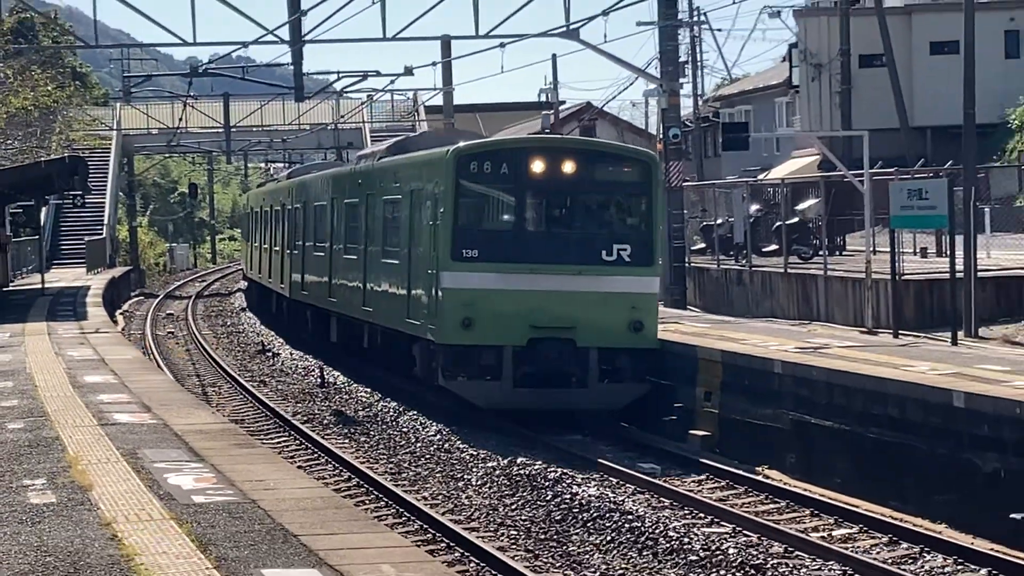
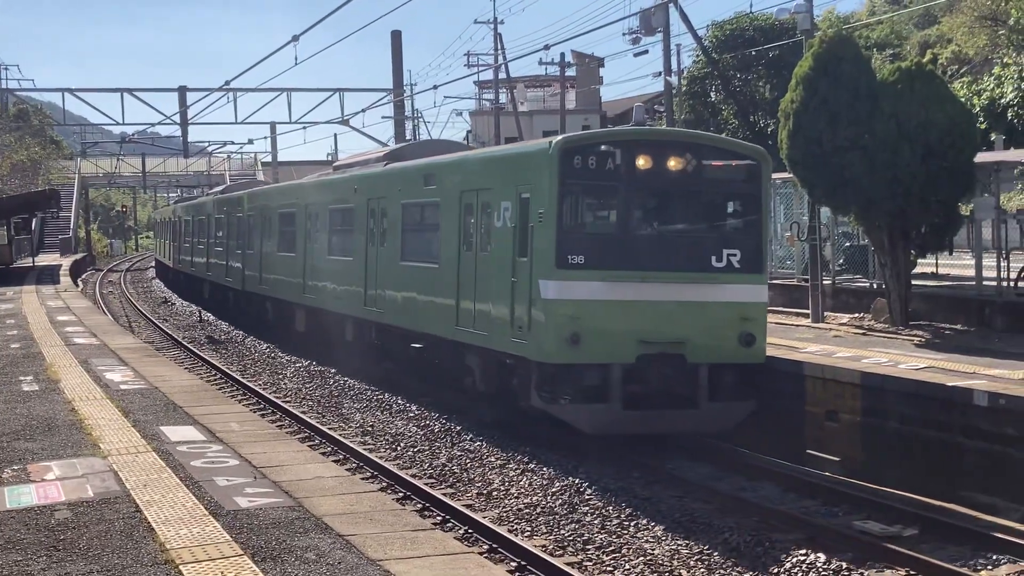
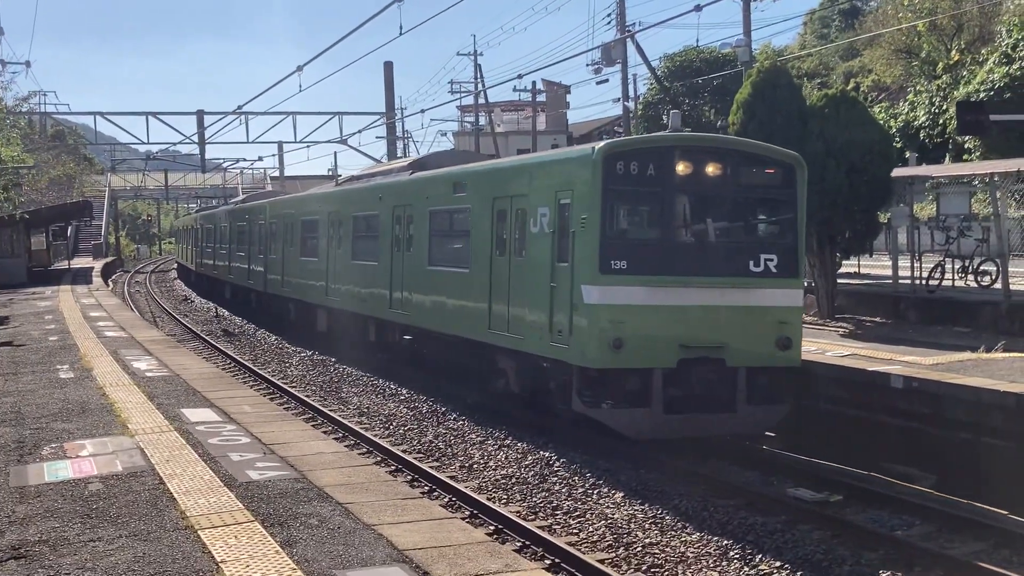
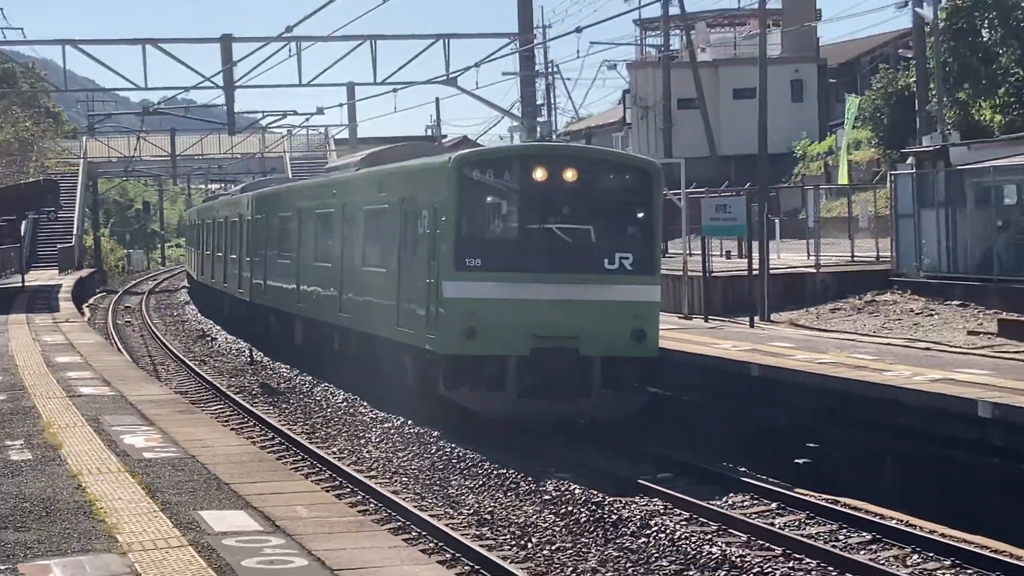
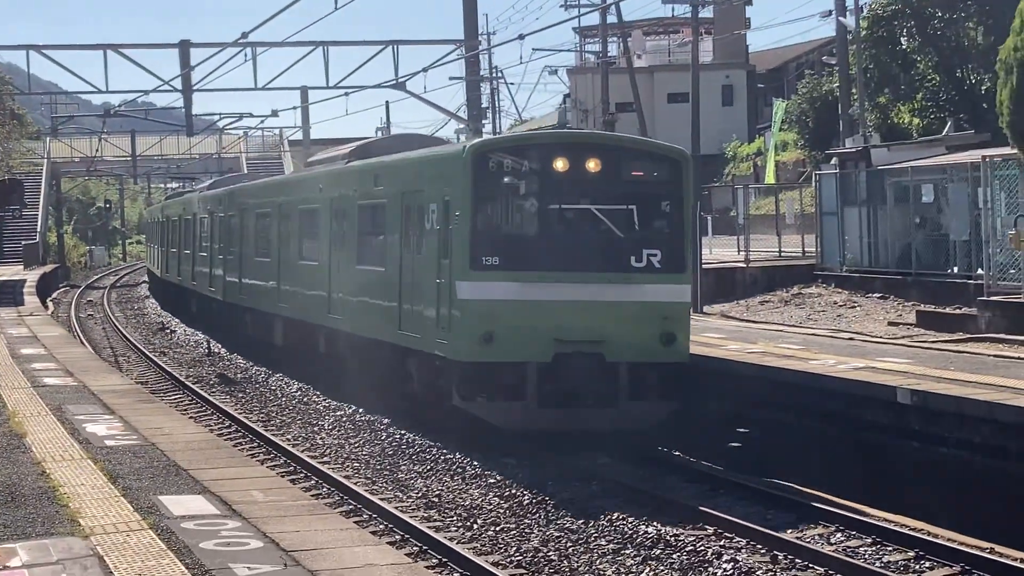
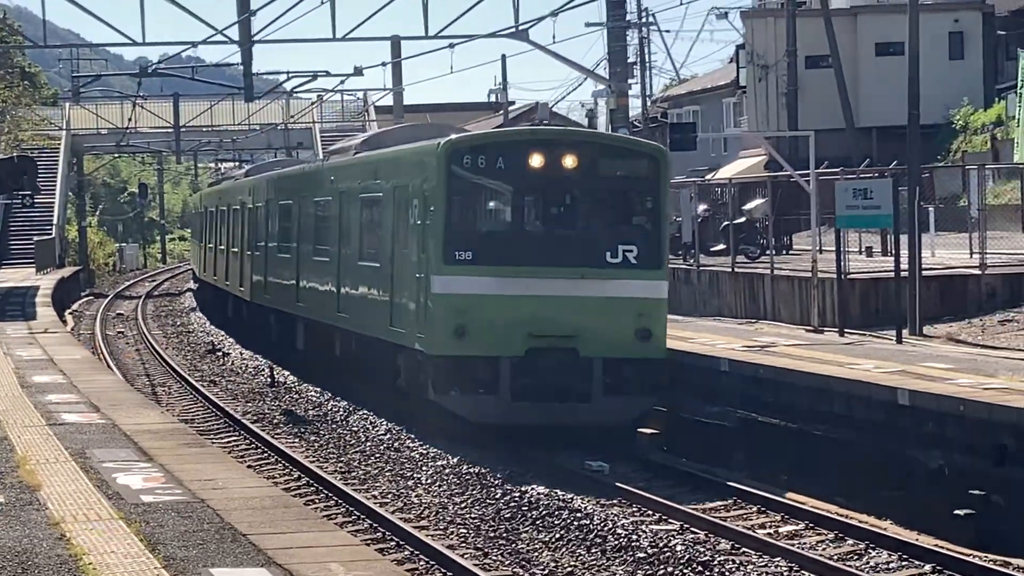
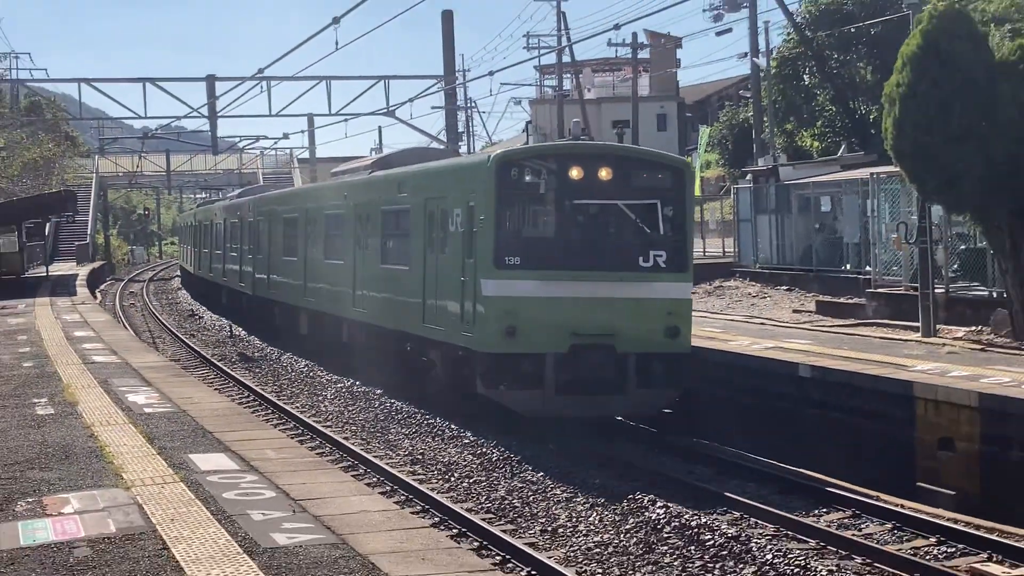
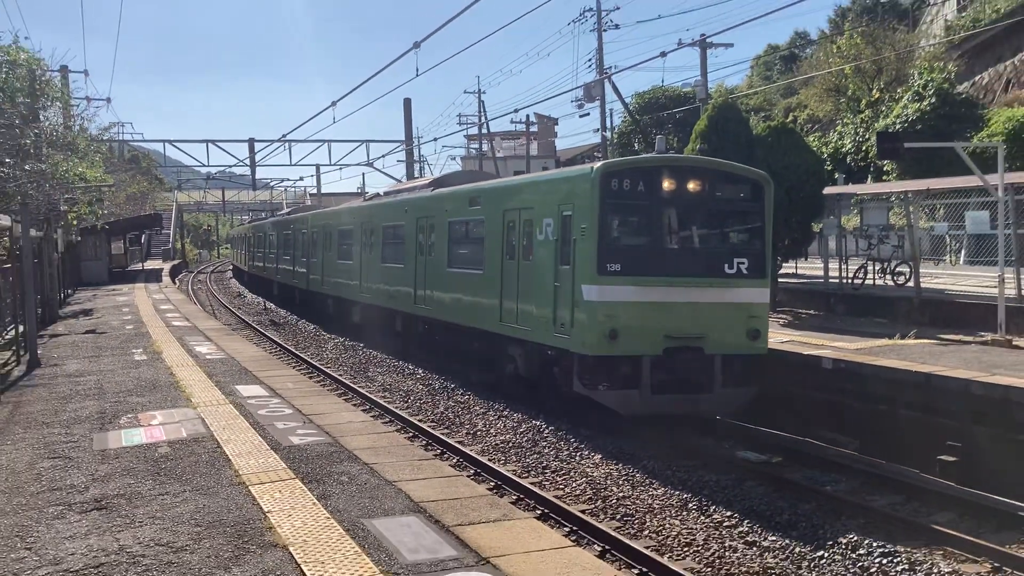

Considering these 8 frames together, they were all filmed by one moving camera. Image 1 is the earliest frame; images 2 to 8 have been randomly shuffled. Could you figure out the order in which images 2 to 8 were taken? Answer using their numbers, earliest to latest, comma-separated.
6, 4, 5, 7, 2, 3, 8
